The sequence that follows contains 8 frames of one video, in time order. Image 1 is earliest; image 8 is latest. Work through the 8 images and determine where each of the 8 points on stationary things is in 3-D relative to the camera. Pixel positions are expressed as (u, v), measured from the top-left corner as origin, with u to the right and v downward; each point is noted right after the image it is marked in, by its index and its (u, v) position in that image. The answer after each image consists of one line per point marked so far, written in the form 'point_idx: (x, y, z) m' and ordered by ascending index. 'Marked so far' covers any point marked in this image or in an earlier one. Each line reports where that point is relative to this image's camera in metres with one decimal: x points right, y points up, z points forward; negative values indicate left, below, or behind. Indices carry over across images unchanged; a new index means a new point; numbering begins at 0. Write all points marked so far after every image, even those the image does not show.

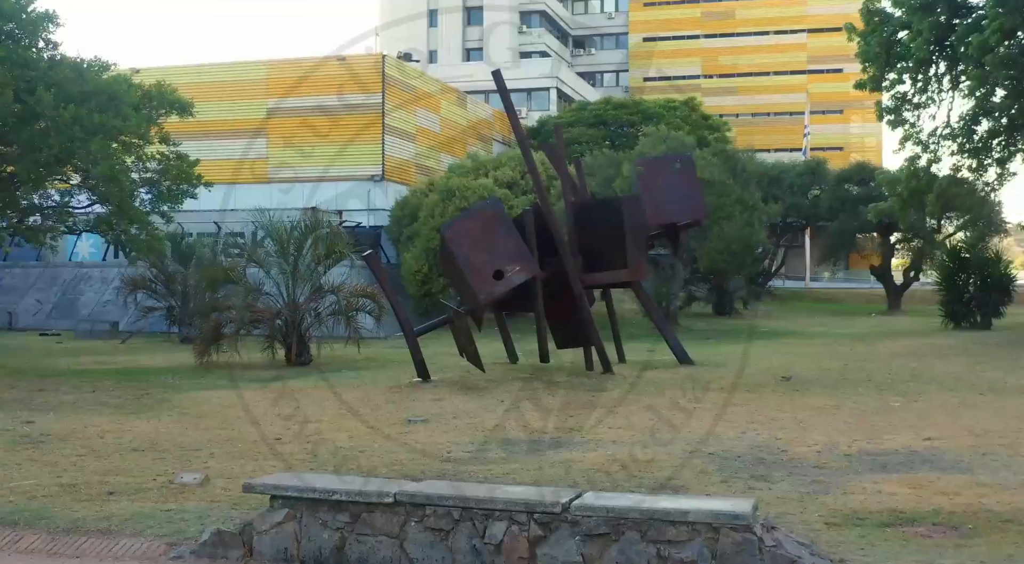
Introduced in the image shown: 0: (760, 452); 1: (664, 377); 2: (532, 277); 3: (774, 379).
0: (+2.2, -1.5, +8.8) m
1: (+2.1, -1.3, +14.0) m
2: (+0.3, 0.0, +13.8) m
3: (+3.6, -1.3, +13.7) m
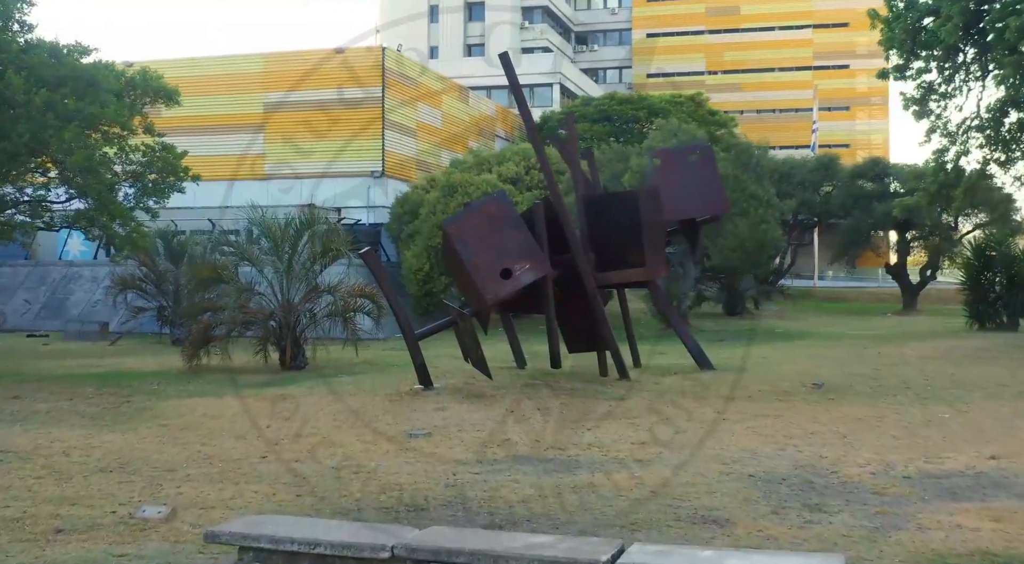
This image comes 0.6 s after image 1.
0: (+2.3, -1.5, +7.8) m
1: (+2.2, -1.3, +13.0) m
2: (+0.4, +0.1, +12.7) m
3: (+3.7, -1.3, +12.7) m
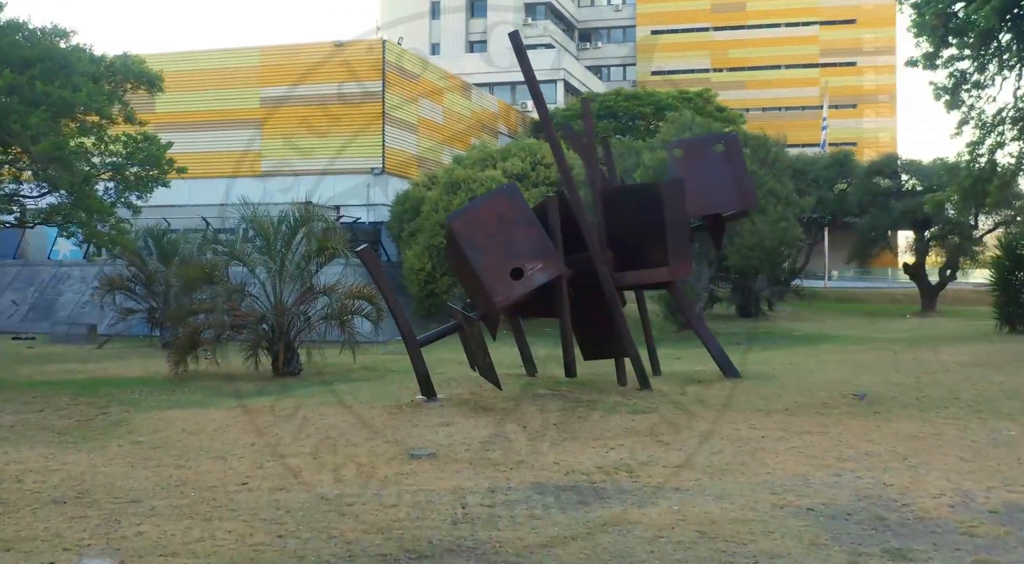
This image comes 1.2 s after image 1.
0: (+2.4, -1.5, +6.7) m
1: (+2.4, -1.3, +11.8) m
2: (+0.5, 0.0, +11.6) m
3: (+3.8, -1.3, +11.6) m
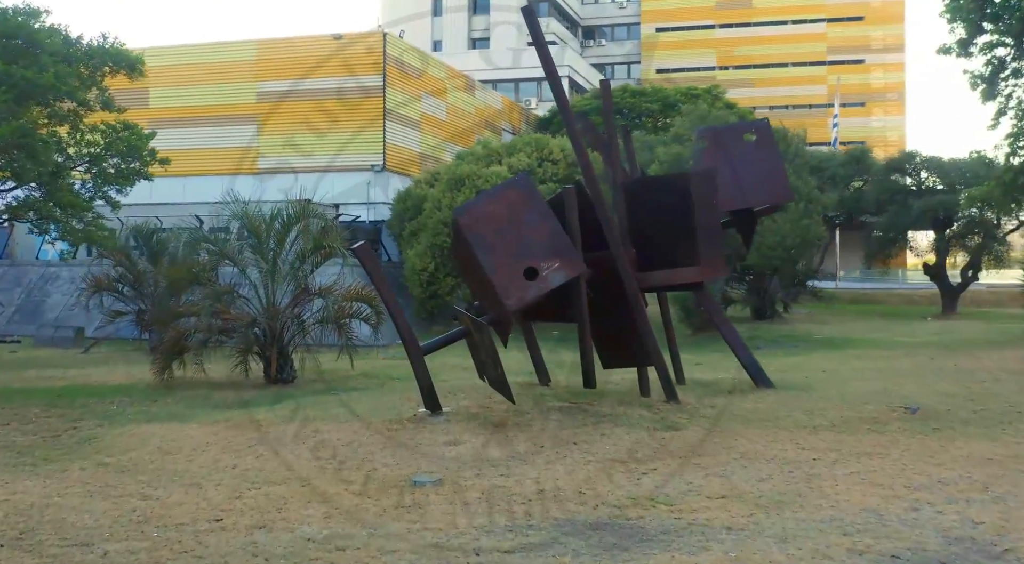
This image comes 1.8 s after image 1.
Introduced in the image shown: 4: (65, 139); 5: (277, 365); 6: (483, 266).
0: (+2.5, -1.5, +5.5) m
1: (+2.5, -1.3, +10.7) m
2: (+0.7, 0.0, +10.5) m
3: (+3.9, -1.3, +10.5) m
4: (-5.7, +1.8, +13.0) m
5: (-3.6, -1.3, +15.7) m
6: (-0.3, +0.2, +10.2) m
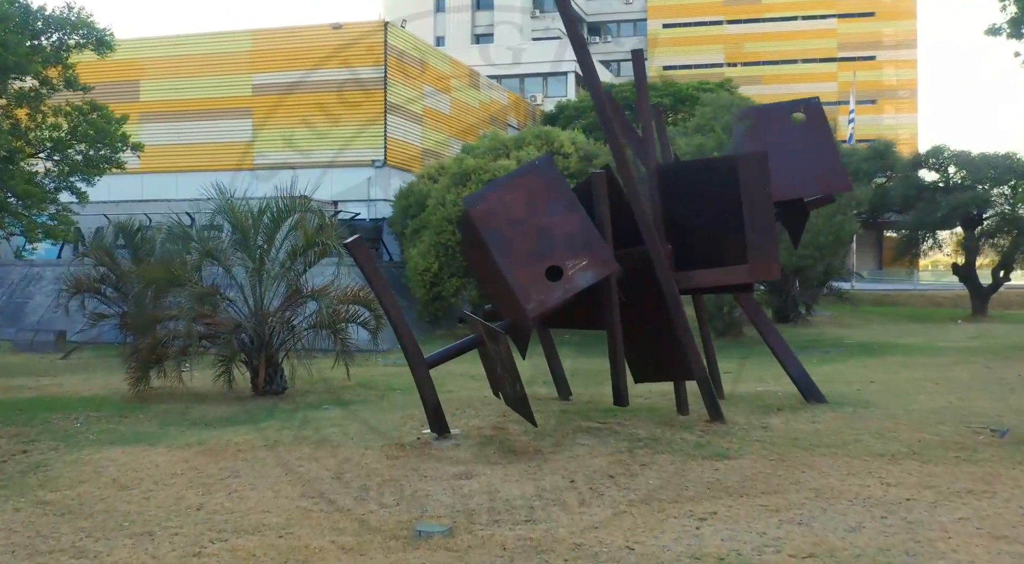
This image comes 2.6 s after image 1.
0: (+2.7, -1.5, +4.0) m
1: (+2.7, -1.3, +9.2) m
2: (+0.8, 0.0, +9.0) m
3: (+4.1, -1.3, +9.0) m
4: (-5.6, +1.8, +11.5) m
5: (-3.4, -1.3, +14.2) m
6: (-0.1, +0.2, +8.7) m
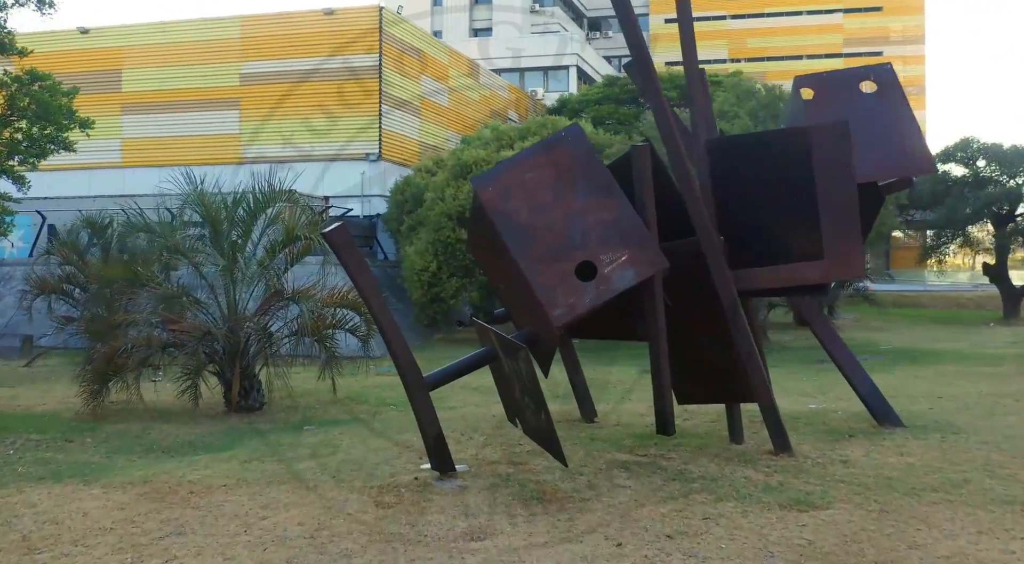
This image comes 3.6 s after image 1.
0: (+2.9, -1.5, +2.3) m
1: (+2.8, -1.3, +7.5) m
2: (+1.0, 0.0, +7.2) m
3: (+4.3, -1.3, +7.2) m
4: (-5.4, +1.8, +9.7) m
5: (-3.3, -1.3, +12.4) m
6: (0.0, +0.2, +6.9) m
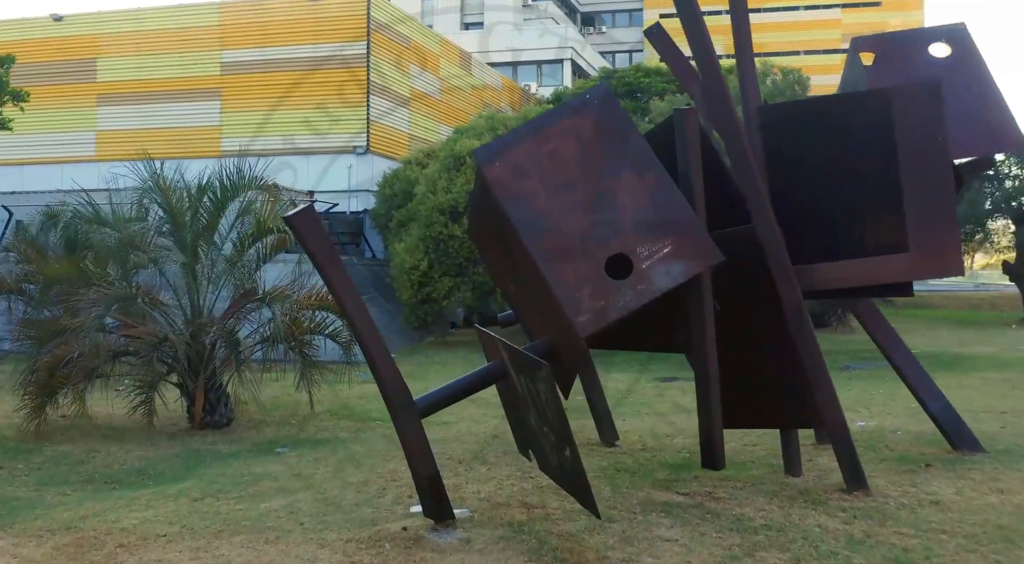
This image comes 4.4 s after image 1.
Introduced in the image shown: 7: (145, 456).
0: (+3.0, -1.5, +0.8) m
1: (+2.9, -1.3, +6.0) m
2: (+1.1, 0.0, +5.8) m
3: (+4.3, -1.3, +5.8) m
4: (-5.4, +1.8, +8.2) m
5: (-3.3, -1.3, +10.9) m
6: (+0.1, +0.2, +5.5) m
7: (-3.3, -1.6, +9.2) m
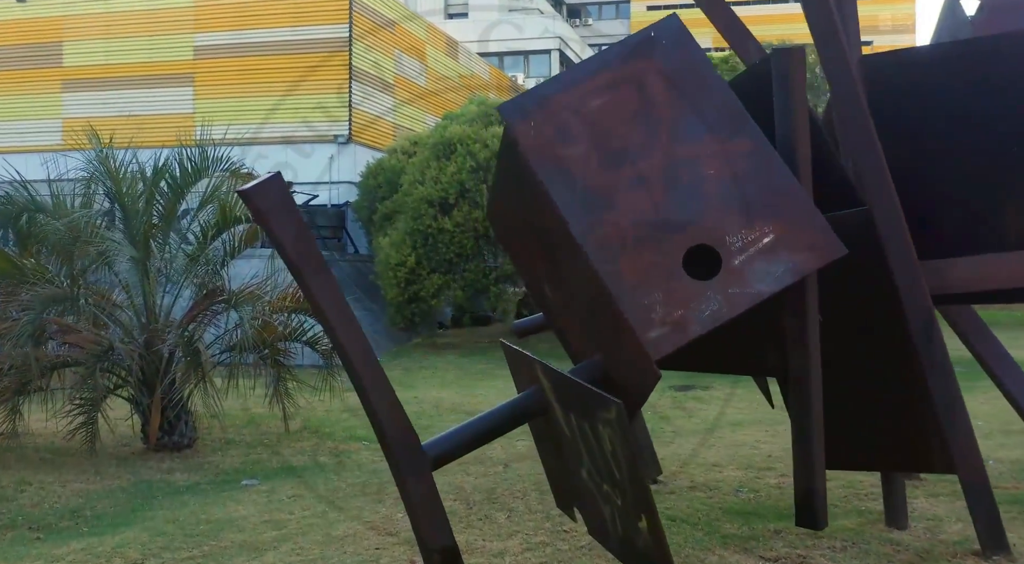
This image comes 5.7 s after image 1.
0: (+3.2, -1.5, -0.6) m
1: (+3.0, -1.3, +4.6) m
2: (+1.2, 0.0, +4.3) m
3: (+4.5, -1.3, +4.4) m
4: (-5.2, +1.8, +6.6) m
5: (-3.2, -1.3, +9.4) m
6: (+0.3, +0.2, +4.0) m
7: (-3.2, -1.6, +7.6) m
